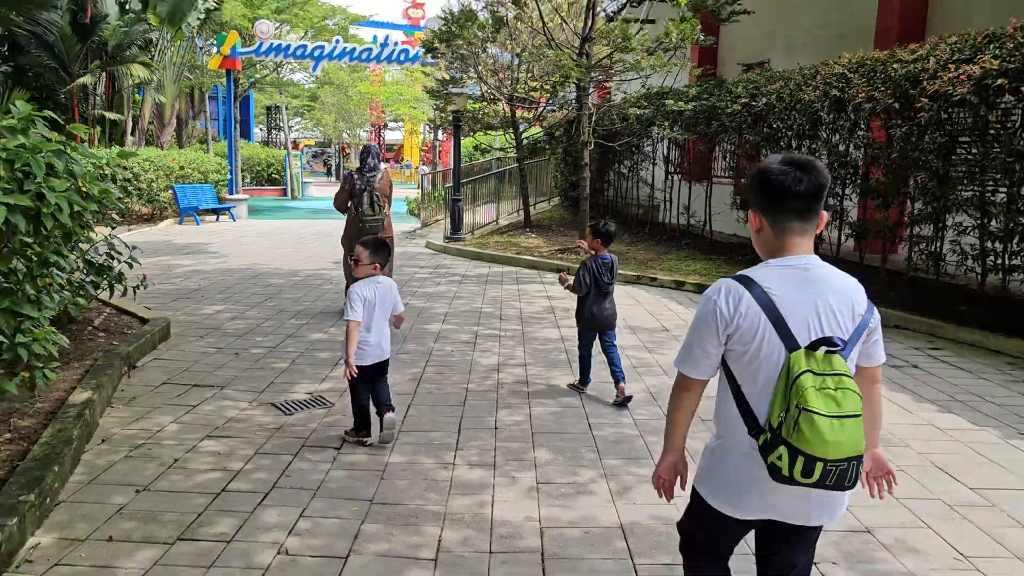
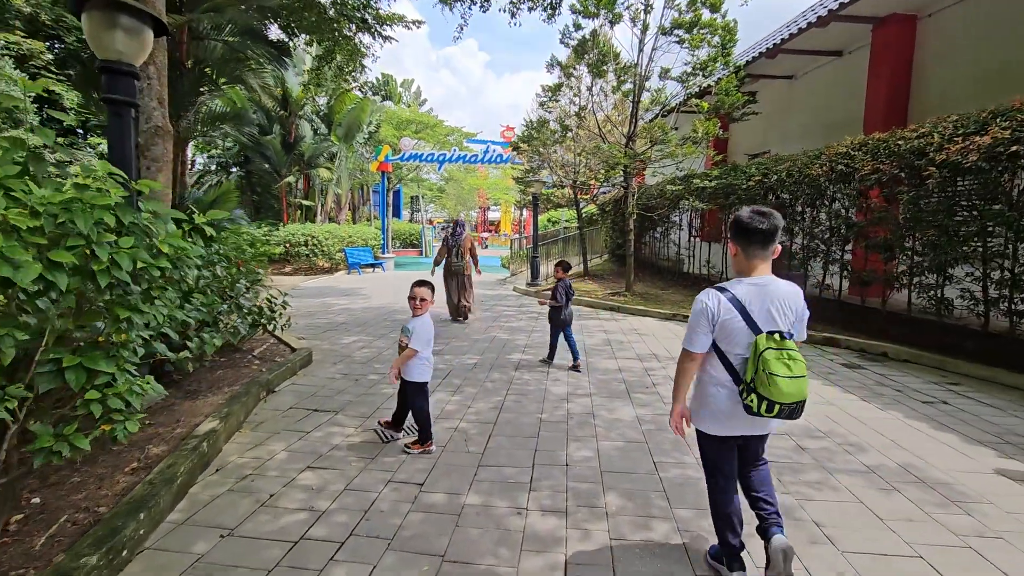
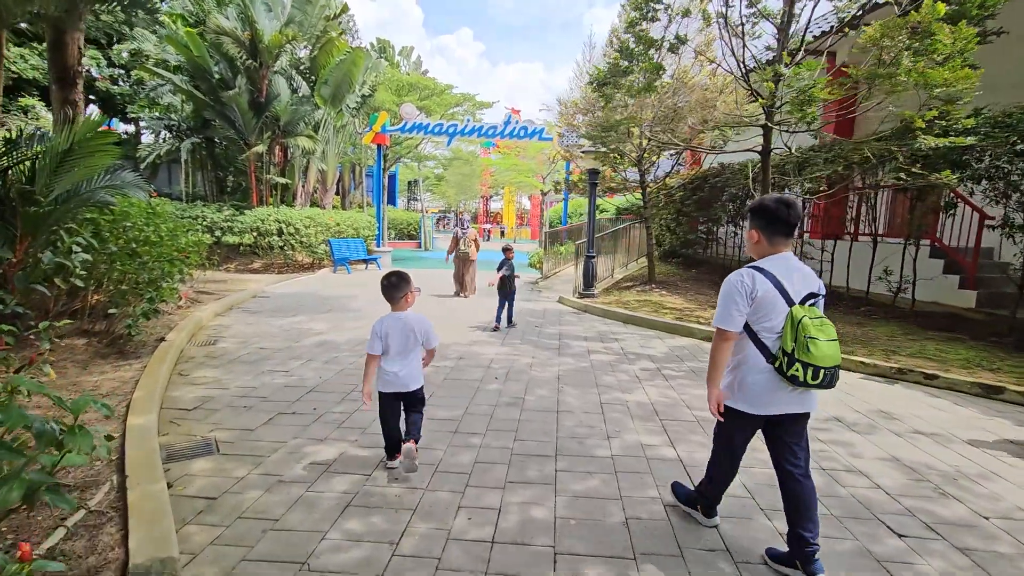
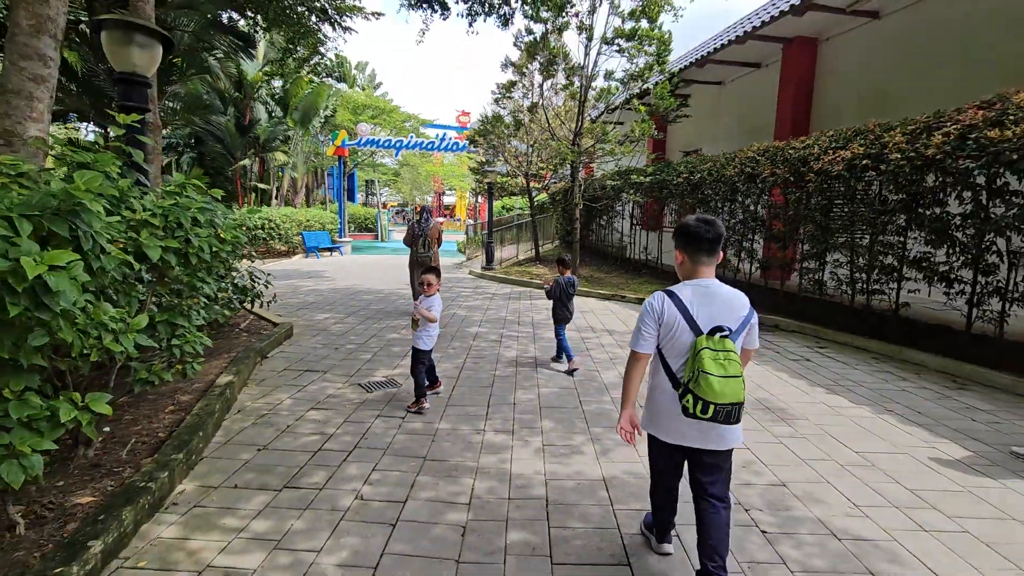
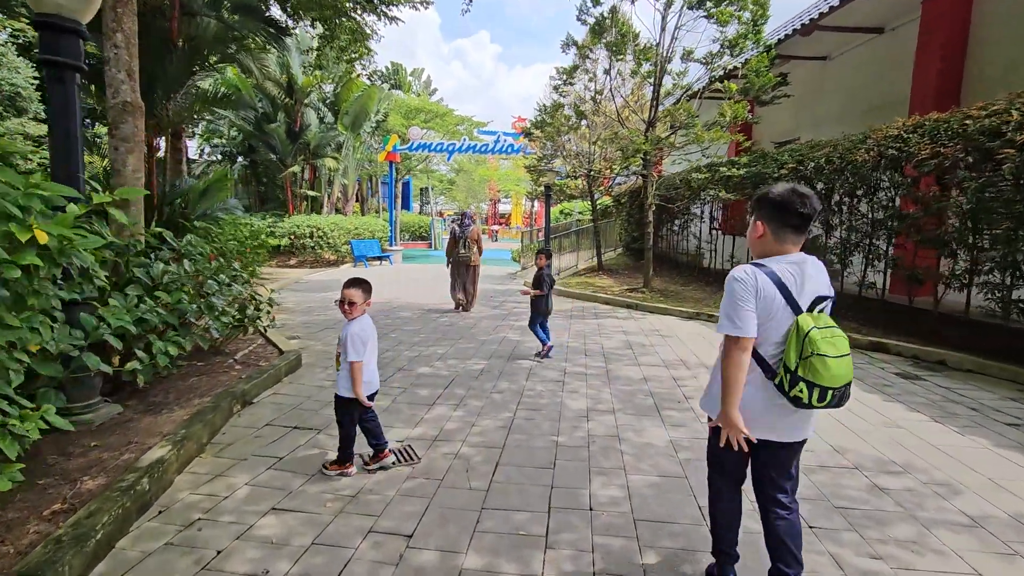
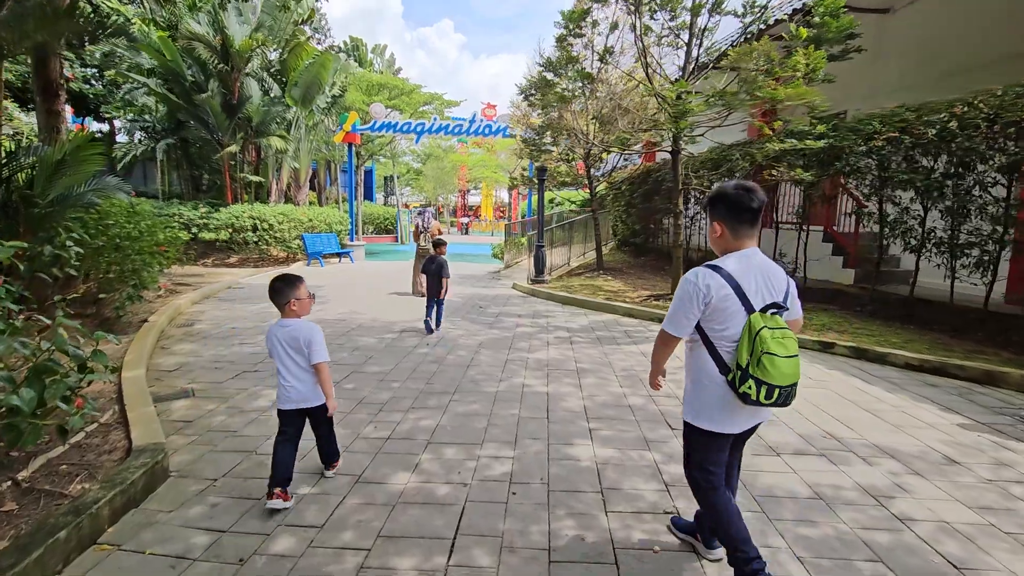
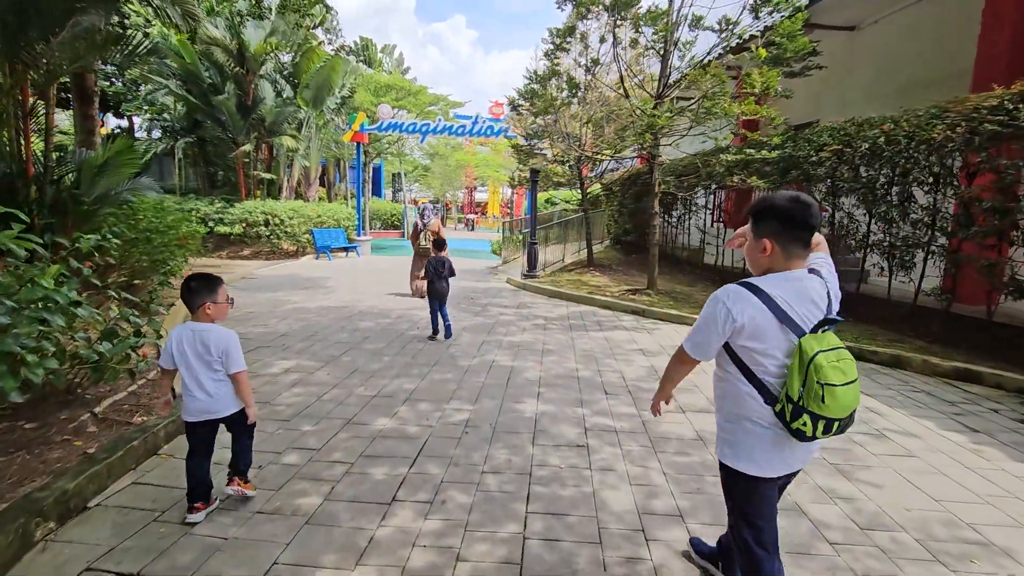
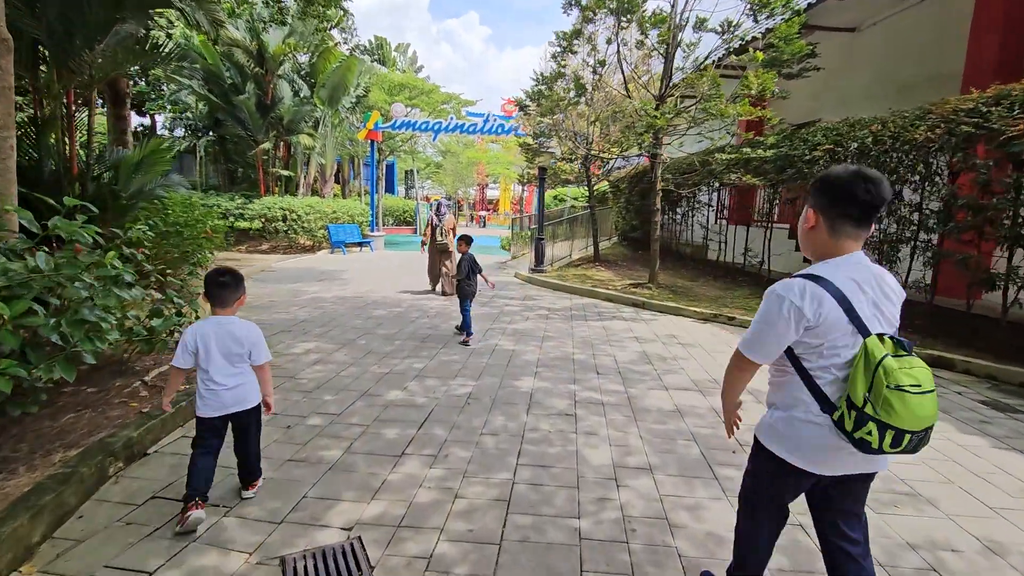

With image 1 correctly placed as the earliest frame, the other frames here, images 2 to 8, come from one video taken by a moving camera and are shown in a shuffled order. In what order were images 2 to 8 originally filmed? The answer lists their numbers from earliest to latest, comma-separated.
4, 2, 5, 8, 7, 6, 3
